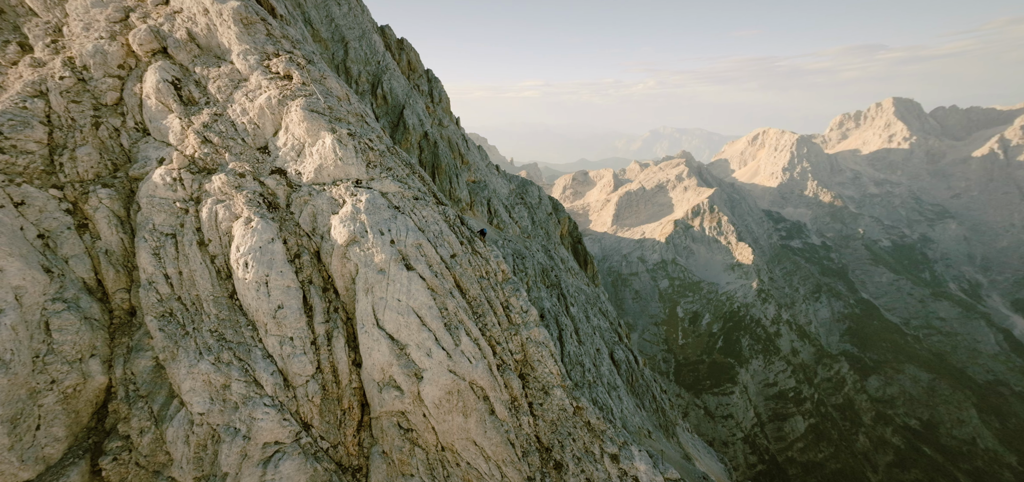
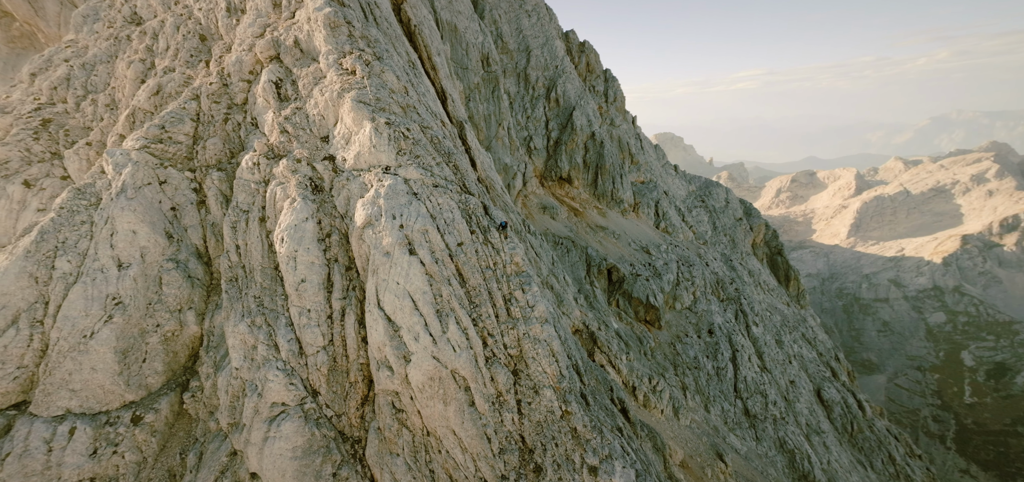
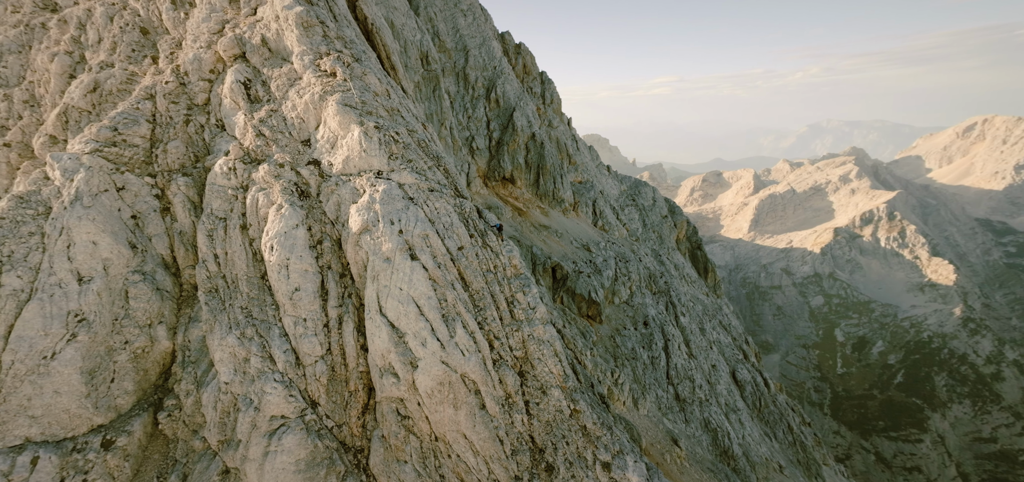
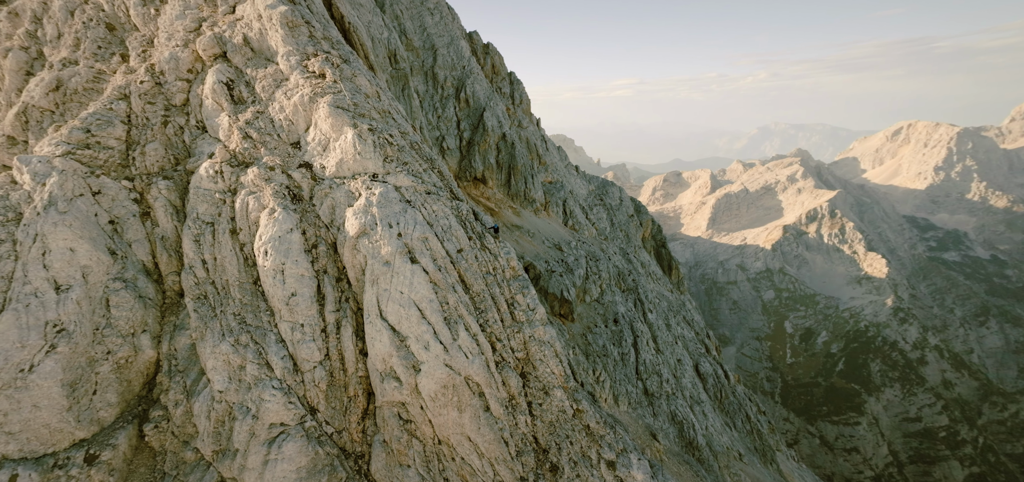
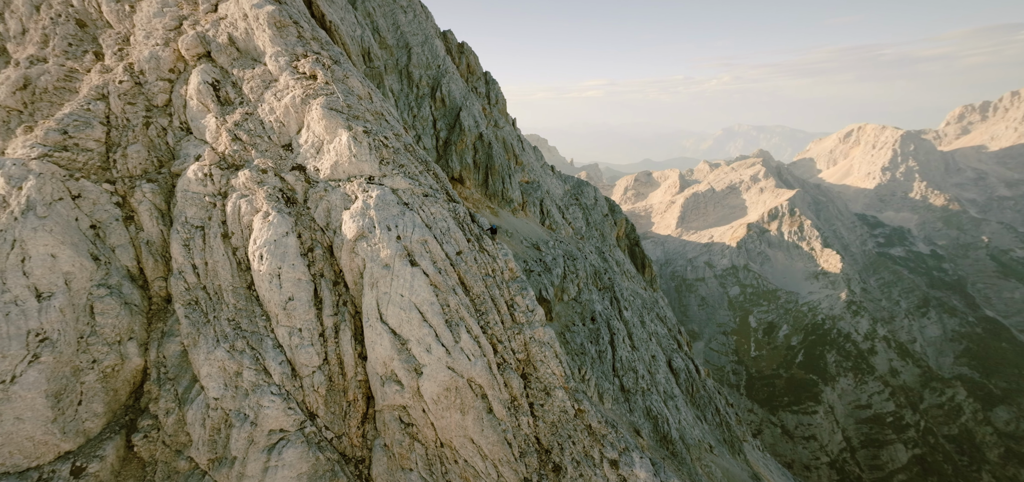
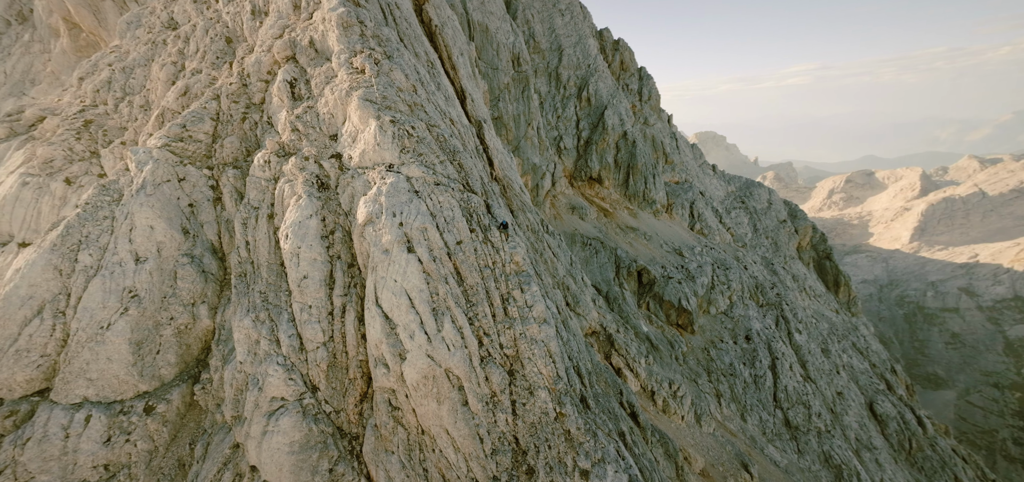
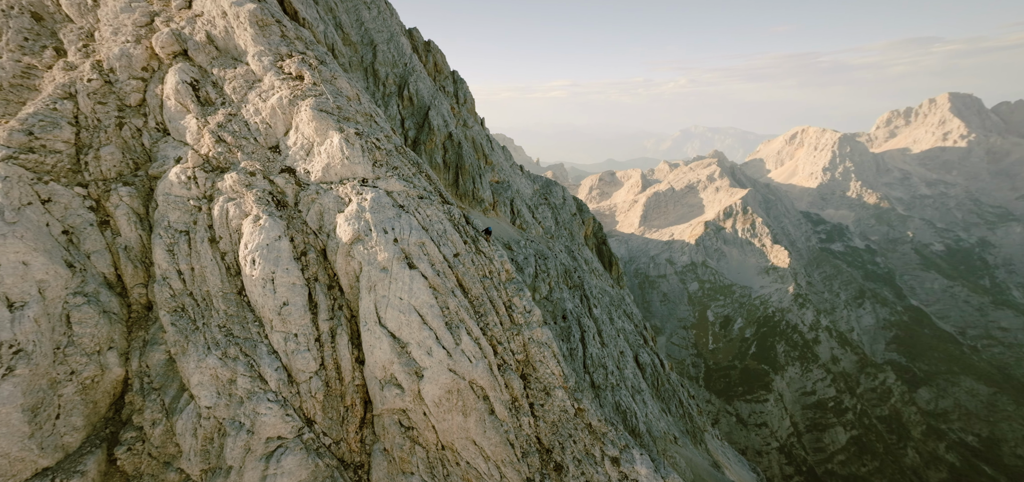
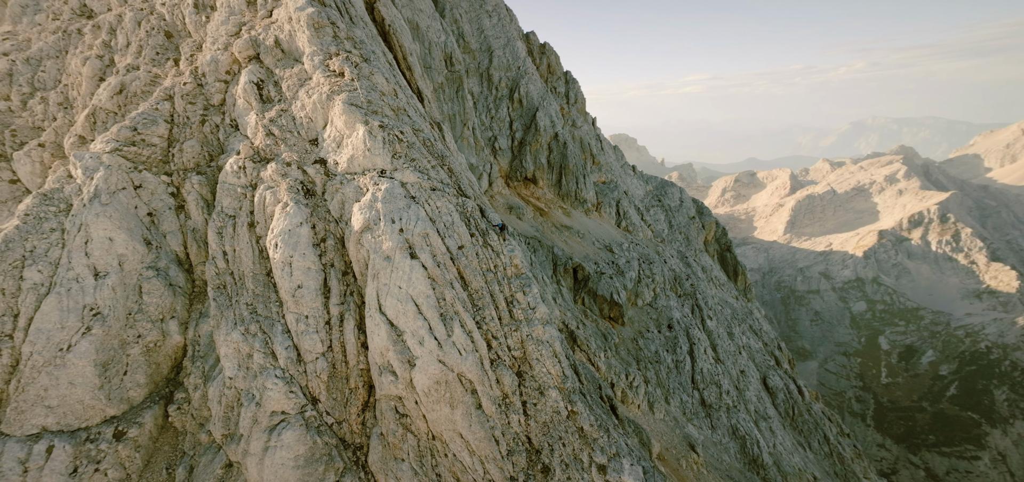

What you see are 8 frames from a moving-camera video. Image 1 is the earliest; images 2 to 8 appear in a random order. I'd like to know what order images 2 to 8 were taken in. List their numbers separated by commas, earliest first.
7, 5, 4, 3, 8, 2, 6
